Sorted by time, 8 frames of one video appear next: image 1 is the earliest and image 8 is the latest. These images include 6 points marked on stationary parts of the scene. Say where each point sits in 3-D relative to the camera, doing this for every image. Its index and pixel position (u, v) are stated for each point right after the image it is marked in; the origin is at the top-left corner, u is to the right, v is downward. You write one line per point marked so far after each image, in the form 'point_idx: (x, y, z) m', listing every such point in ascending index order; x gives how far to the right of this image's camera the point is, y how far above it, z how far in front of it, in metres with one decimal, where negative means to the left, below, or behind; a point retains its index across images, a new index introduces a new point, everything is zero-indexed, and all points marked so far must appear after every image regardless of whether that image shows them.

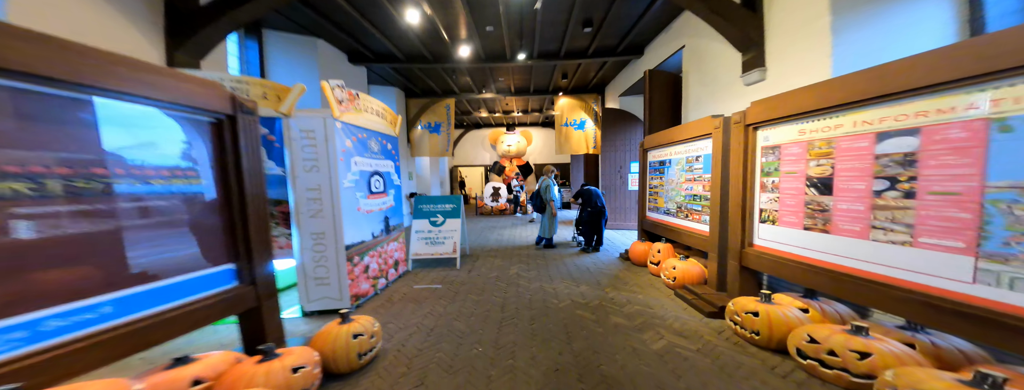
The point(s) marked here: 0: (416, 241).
0: (-1.5, -0.7, +4.1) m
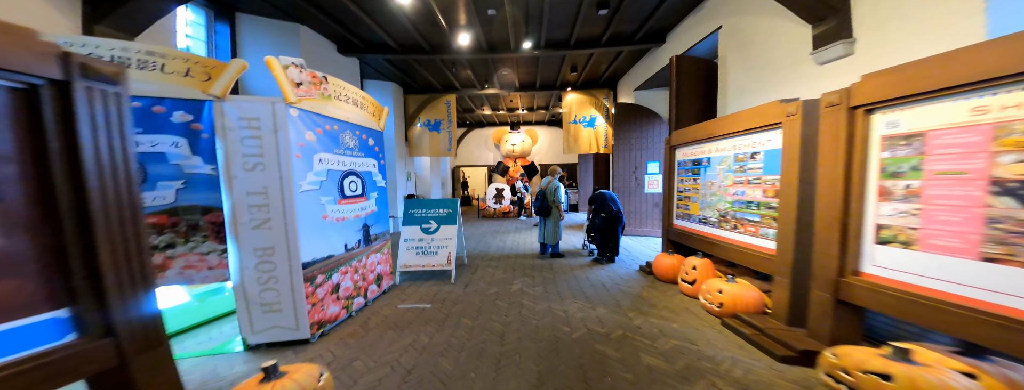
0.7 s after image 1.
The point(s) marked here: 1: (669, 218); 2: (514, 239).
0: (-1.4, -0.7, +3.6) m
1: (+2.0, -0.3, +3.3) m
2: (0.0, -1.1, +7.2) m
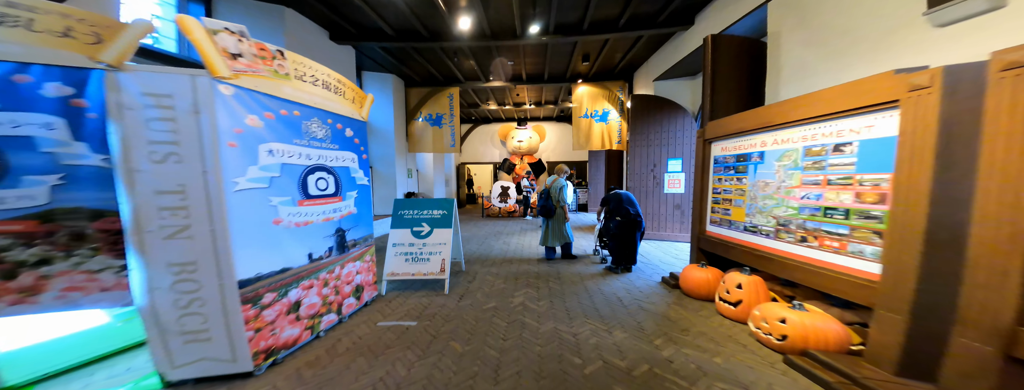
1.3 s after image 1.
0: (-1.4, -0.7, +3.2) m
1: (+2.0, -0.3, +2.8) m
2: (+0.1, -1.1, +6.7) m
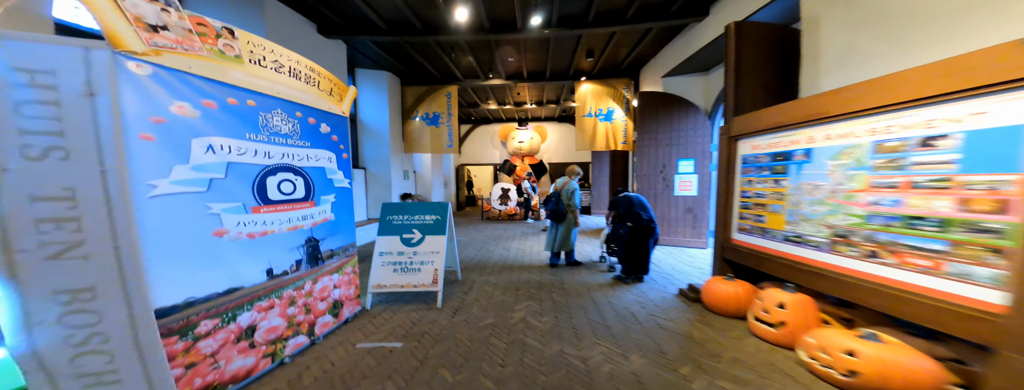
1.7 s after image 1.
0: (-1.4, -0.8, +2.9) m
1: (+2.0, -0.3, +2.5) m
2: (+0.1, -1.2, +6.4) m
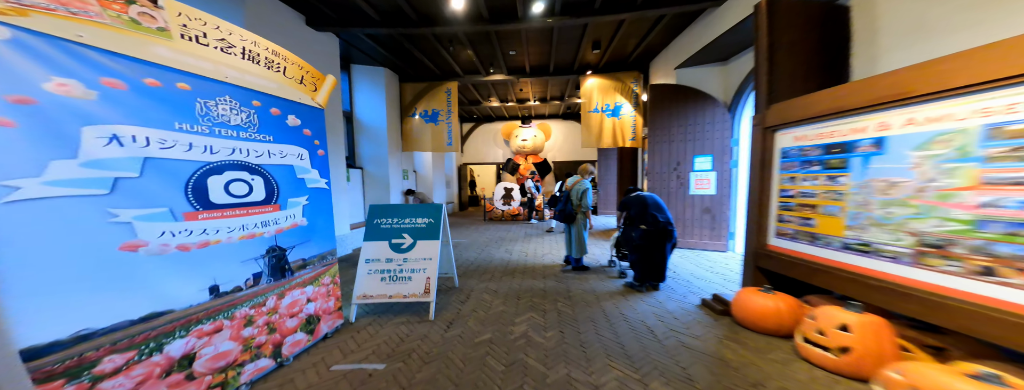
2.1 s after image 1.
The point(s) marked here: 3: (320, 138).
0: (-1.4, -0.8, +2.6) m
1: (+2.0, -0.3, +2.2) m
2: (+0.2, -1.2, +6.1) m
3: (-1.5, +0.4, +2.0) m
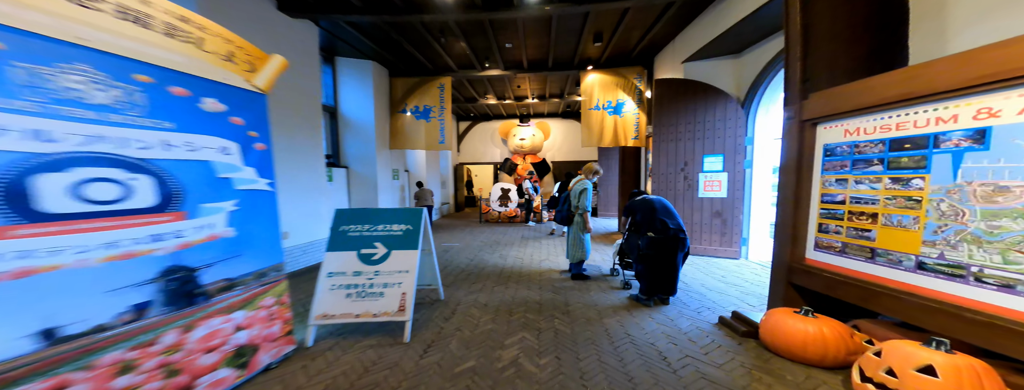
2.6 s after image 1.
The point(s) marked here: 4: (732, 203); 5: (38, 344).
0: (-1.5, -0.8, +2.3) m
1: (+1.9, -0.3, +1.8) m
2: (+0.1, -1.2, +5.7) m
3: (-1.5, +0.4, +1.6) m
4: (+3.2, -0.1, +4.0) m
5: (-1.6, -0.5, +1.0) m
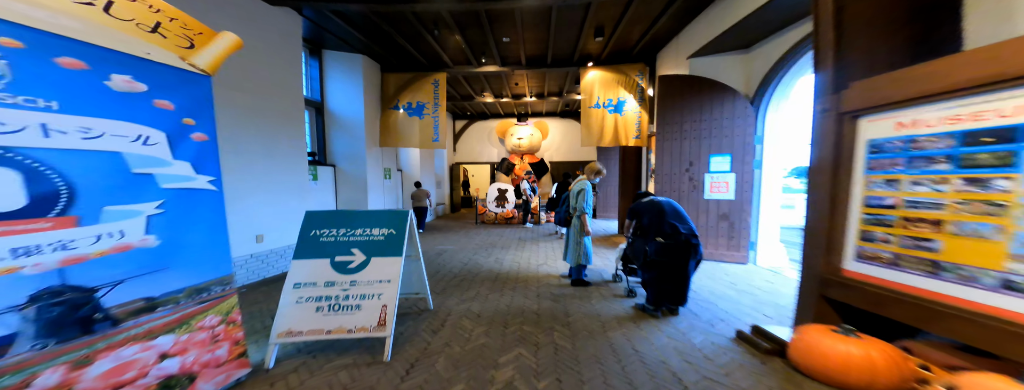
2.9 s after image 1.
0: (-1.6, -0.8, +2.0) m
1: (+1.8, -0.4, +1.5) m
2: (0.0, -1.2, +5.4) m
3: (-1.6, +0.4, +1.4) m
4: (+3.1, -0.1, +3.8) m
5: (-1.7, -0.5, +0.7) m
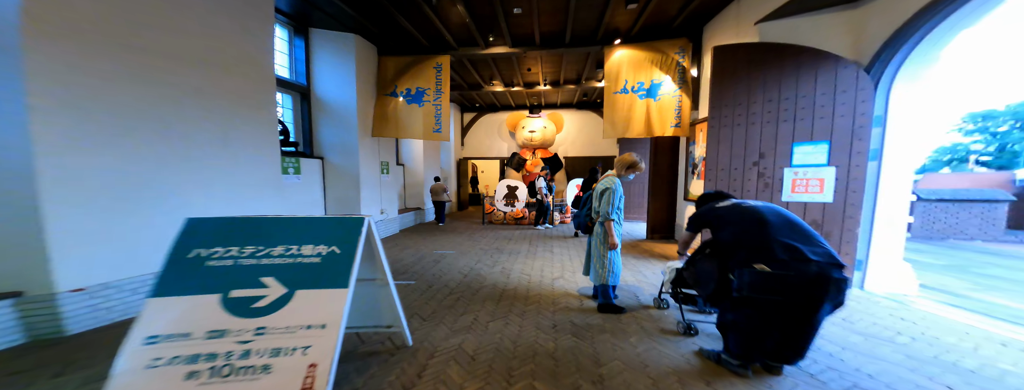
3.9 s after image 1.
0: (-1.5, -0.8, +1.2) m
1: (+1.8, -0.4, +0.6) m
2: (+0.2, -1.2, +4.6) m
3: (-1.6, +0.4, +0.6) m
4: (+3.2, -0.2, +2.8) m
5: (-1.7, -0.5, 0.0) m
